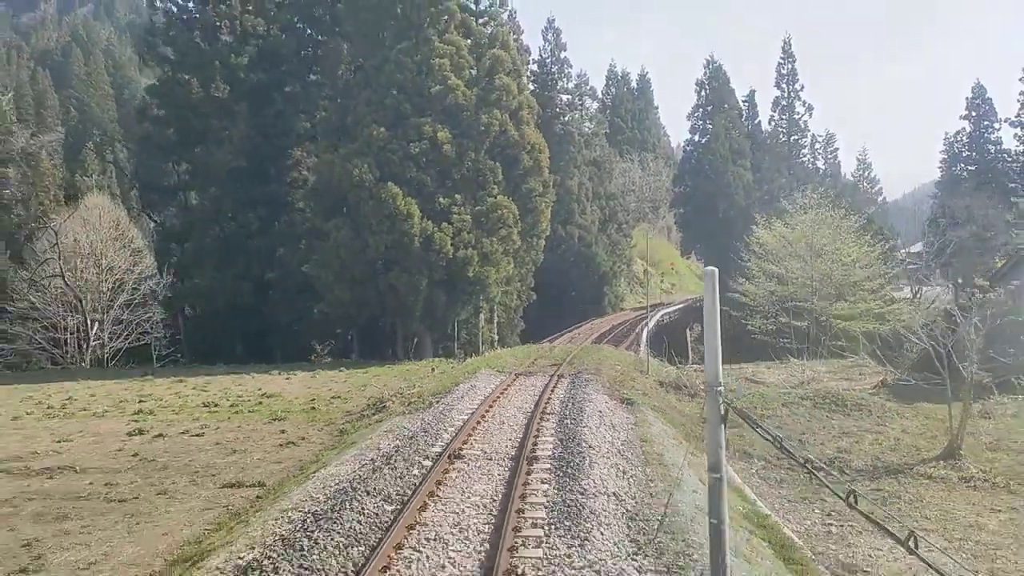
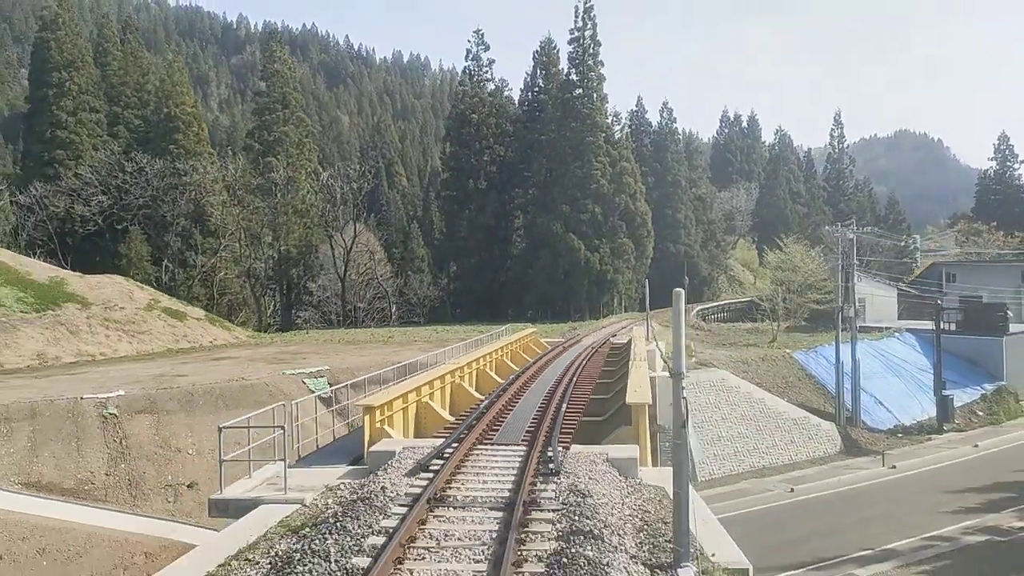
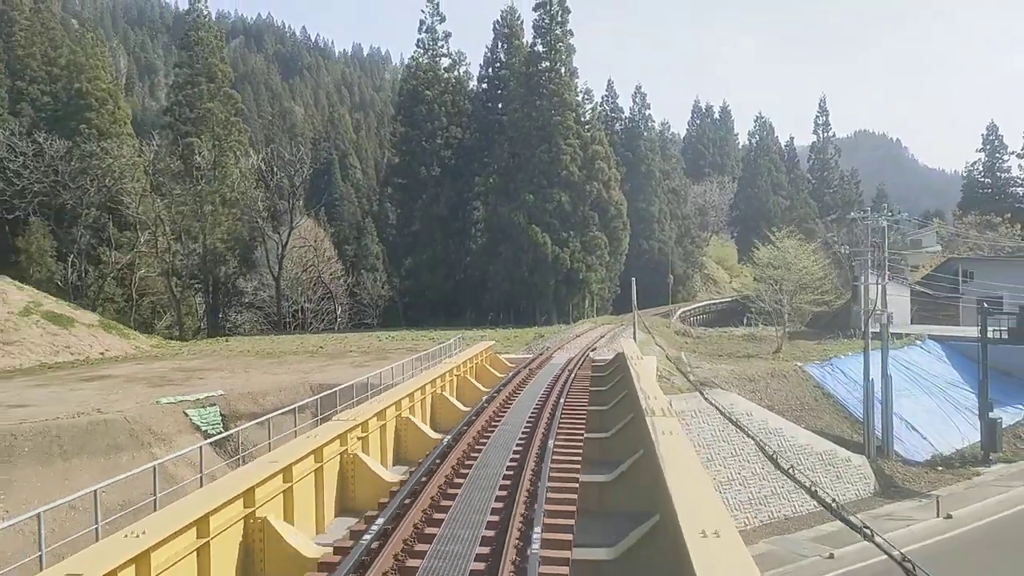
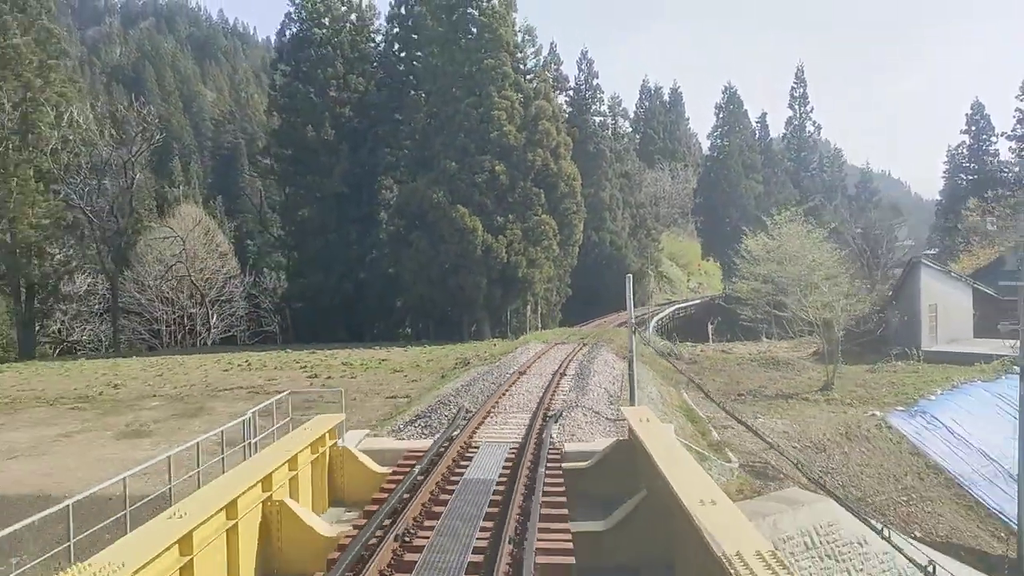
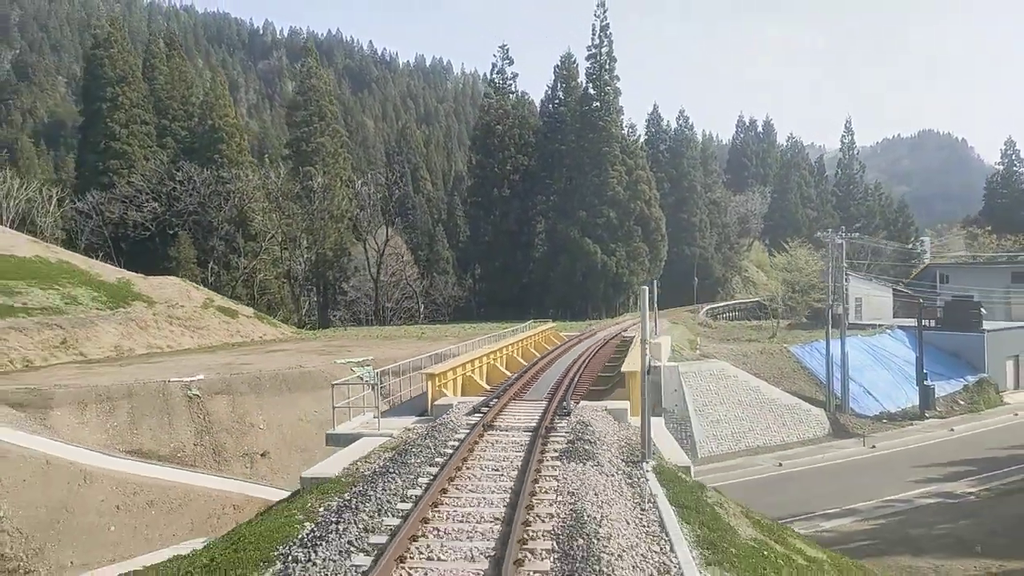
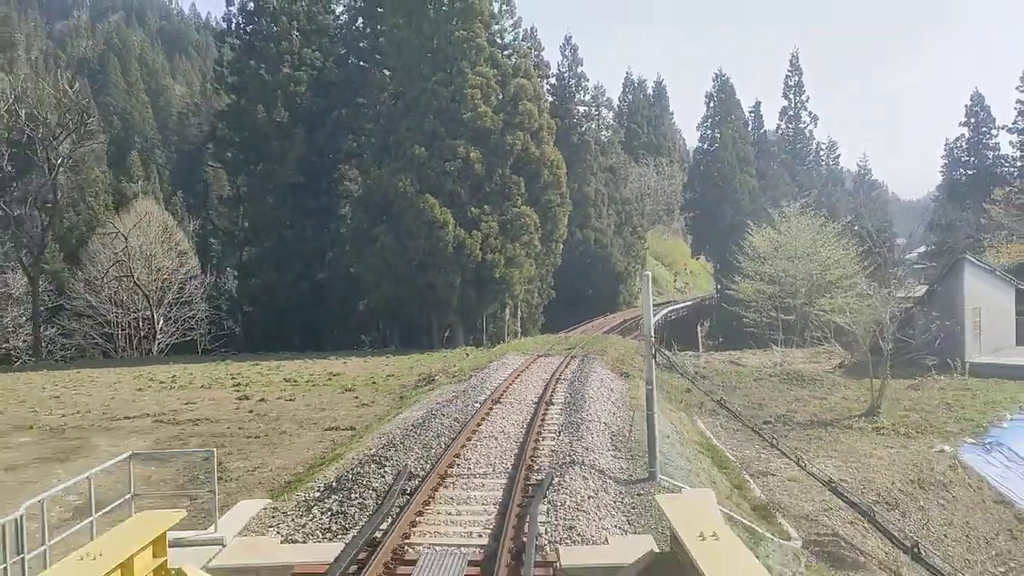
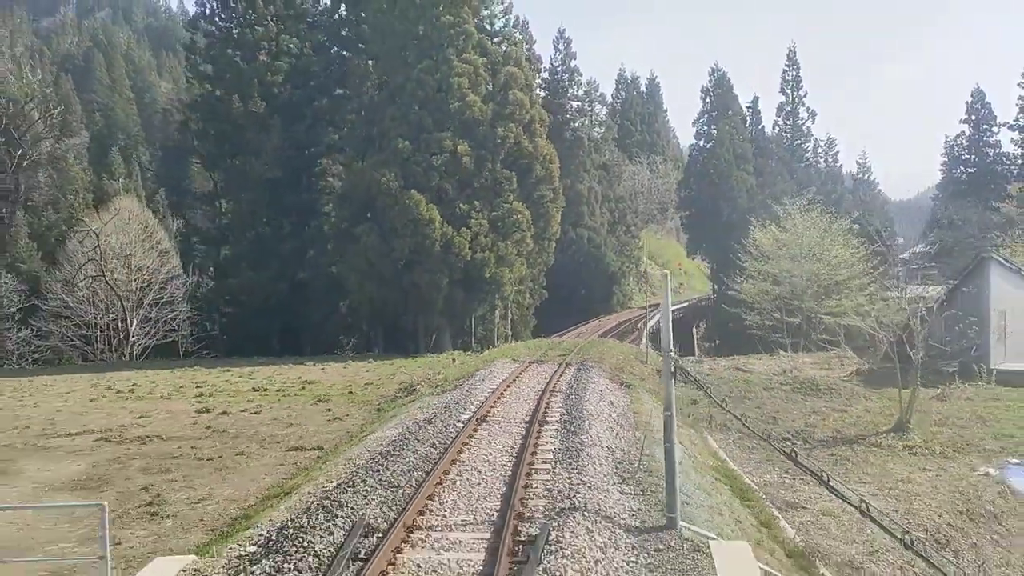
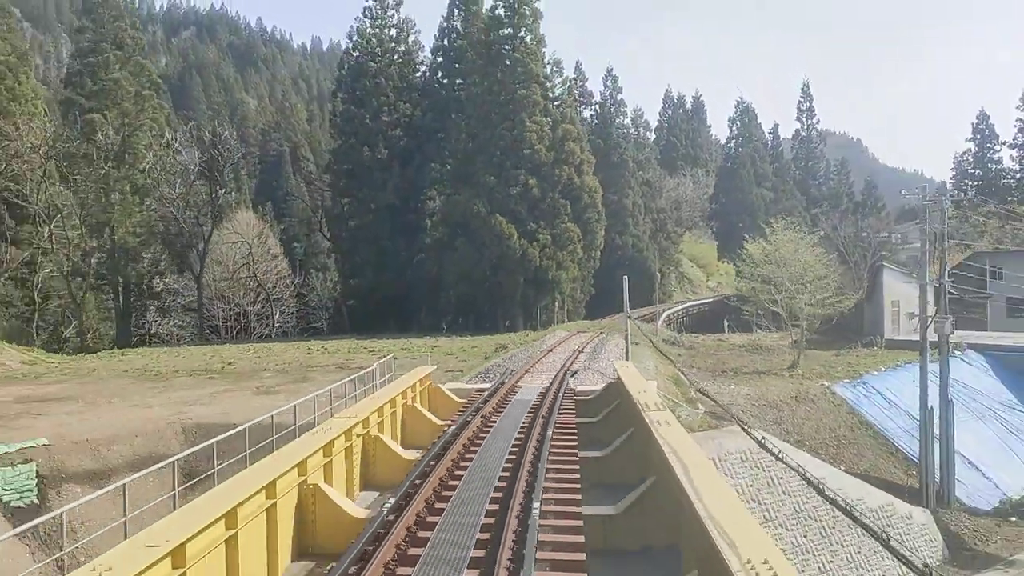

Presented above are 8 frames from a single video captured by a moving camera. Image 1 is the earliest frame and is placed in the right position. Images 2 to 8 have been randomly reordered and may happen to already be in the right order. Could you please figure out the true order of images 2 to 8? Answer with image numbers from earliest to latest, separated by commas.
7, 6, 4, 8, 3, 2, 5
